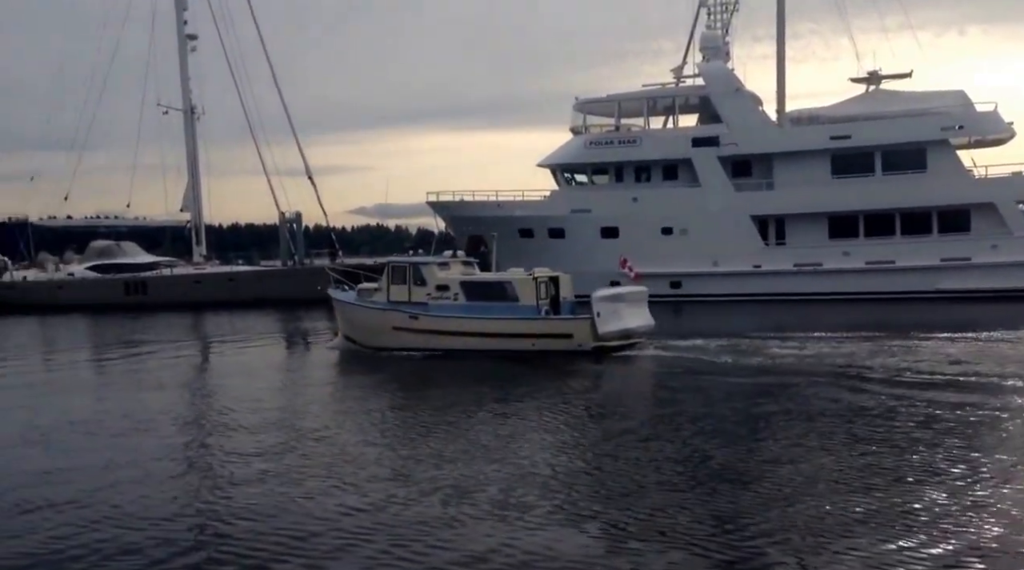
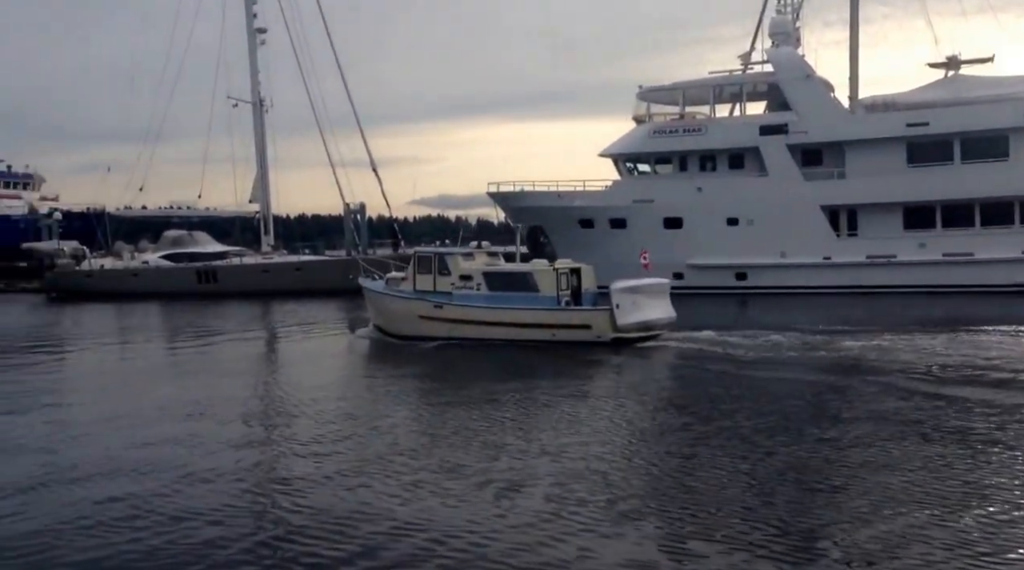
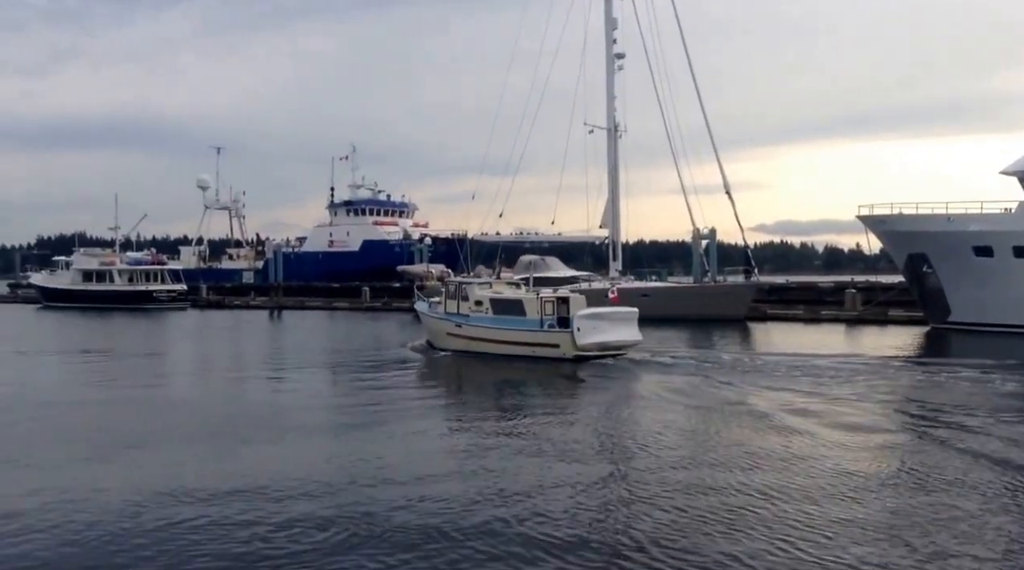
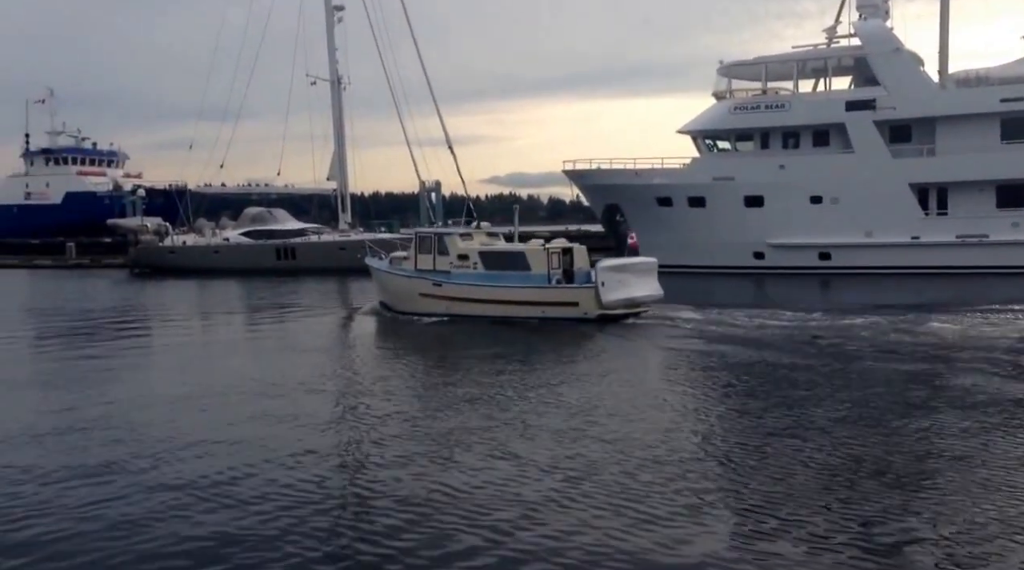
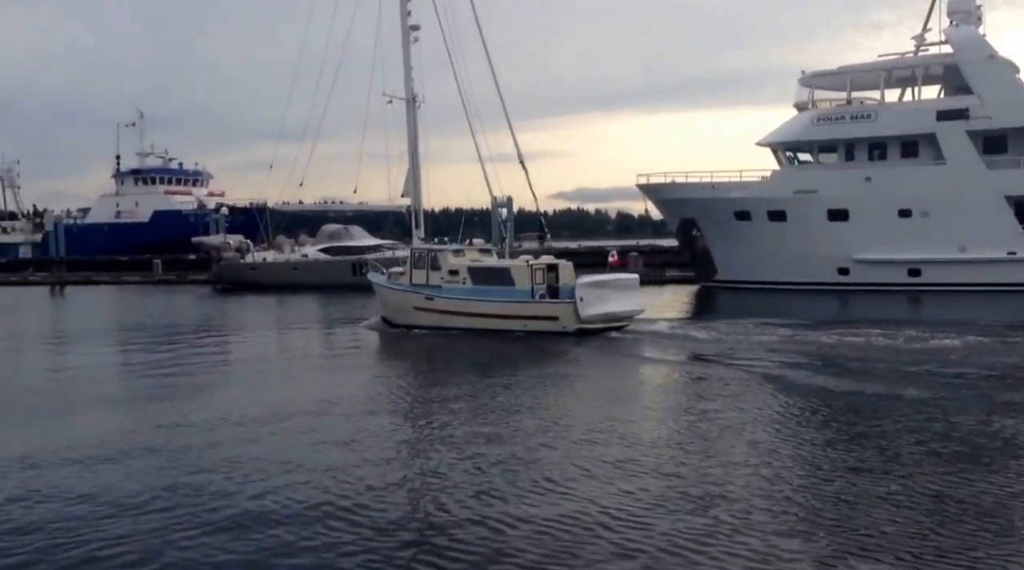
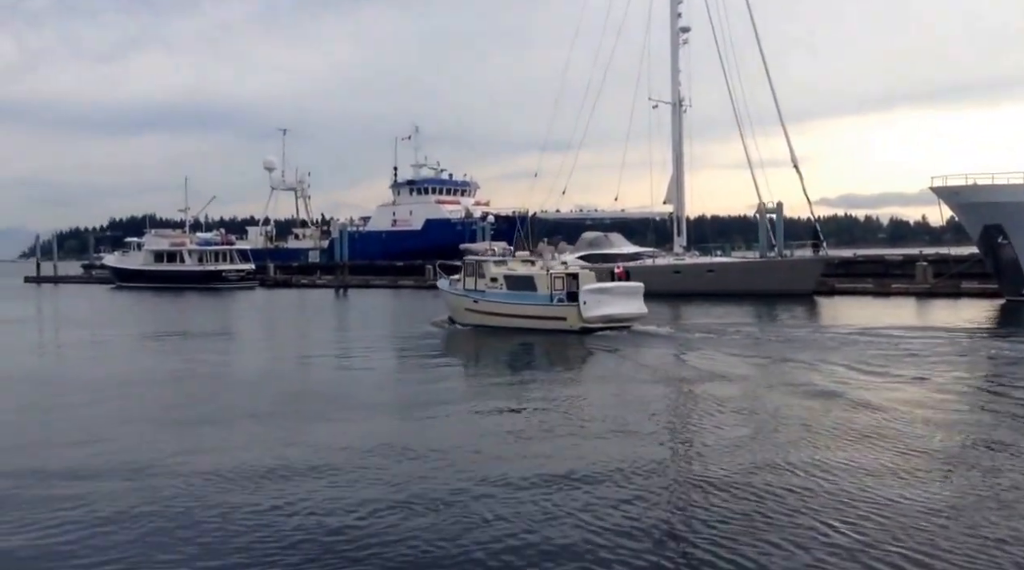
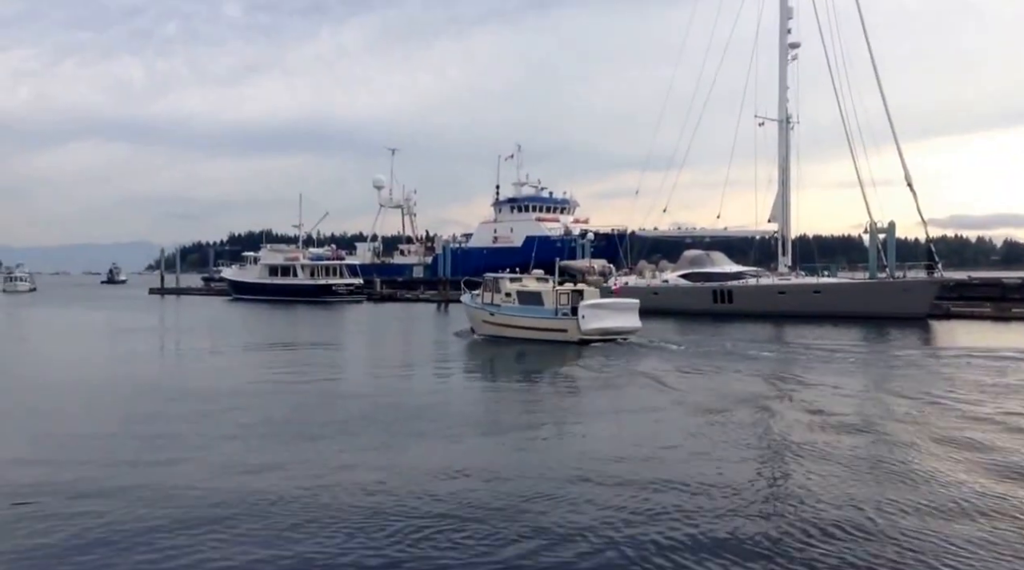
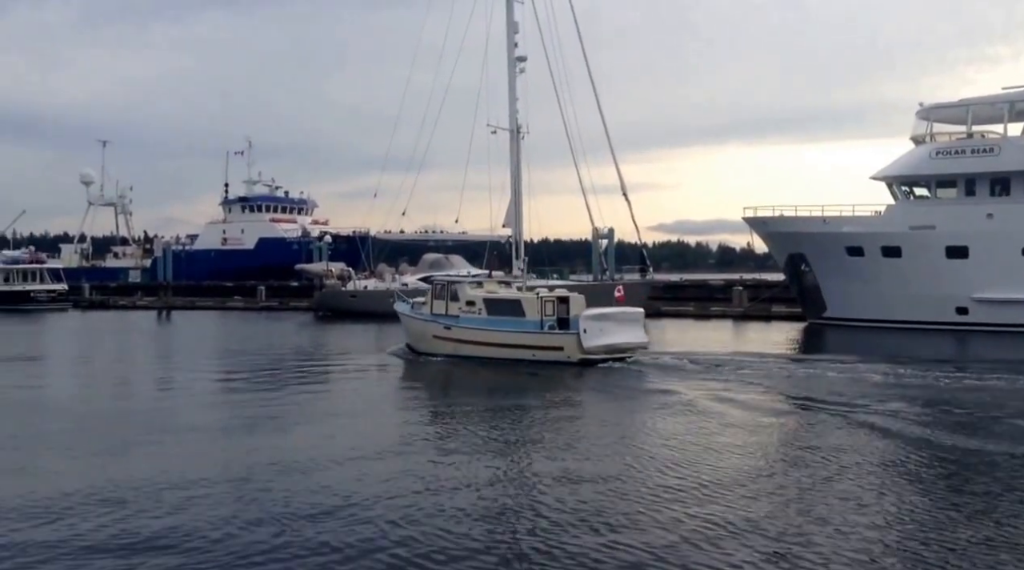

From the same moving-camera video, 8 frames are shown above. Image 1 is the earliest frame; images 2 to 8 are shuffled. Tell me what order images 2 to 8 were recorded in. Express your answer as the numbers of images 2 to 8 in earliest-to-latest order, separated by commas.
2, 4, 5, 8, 3, 6, 7
